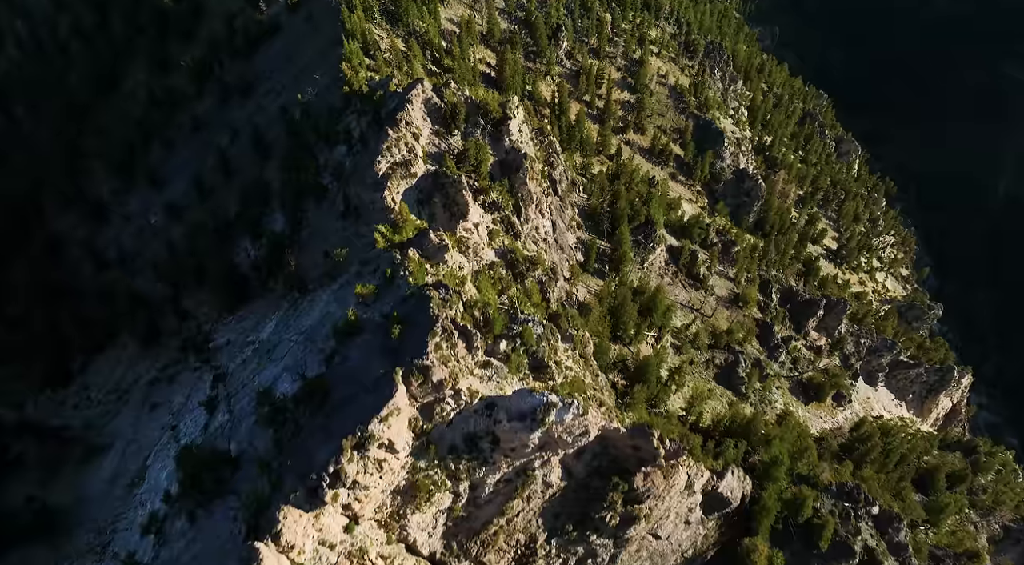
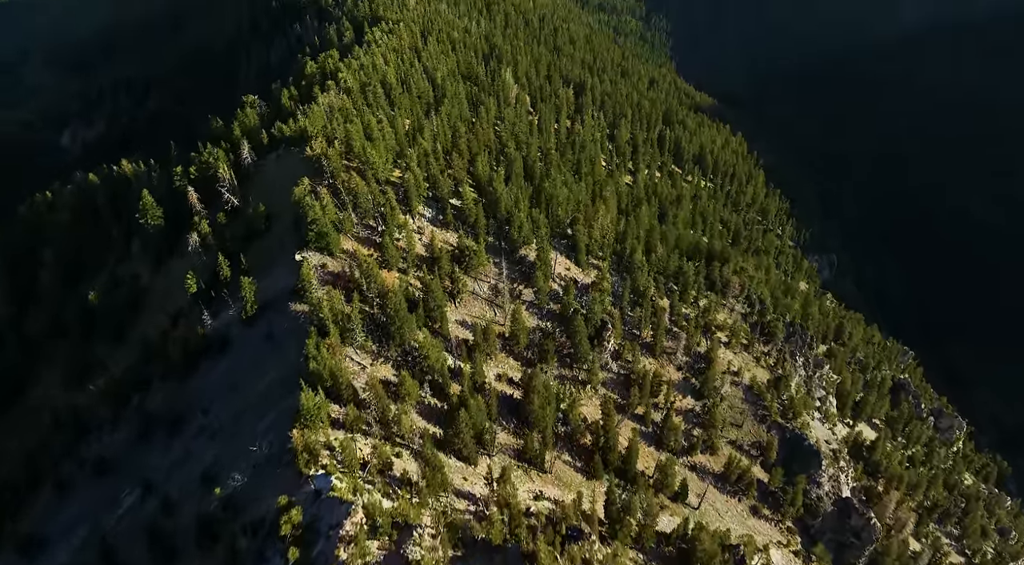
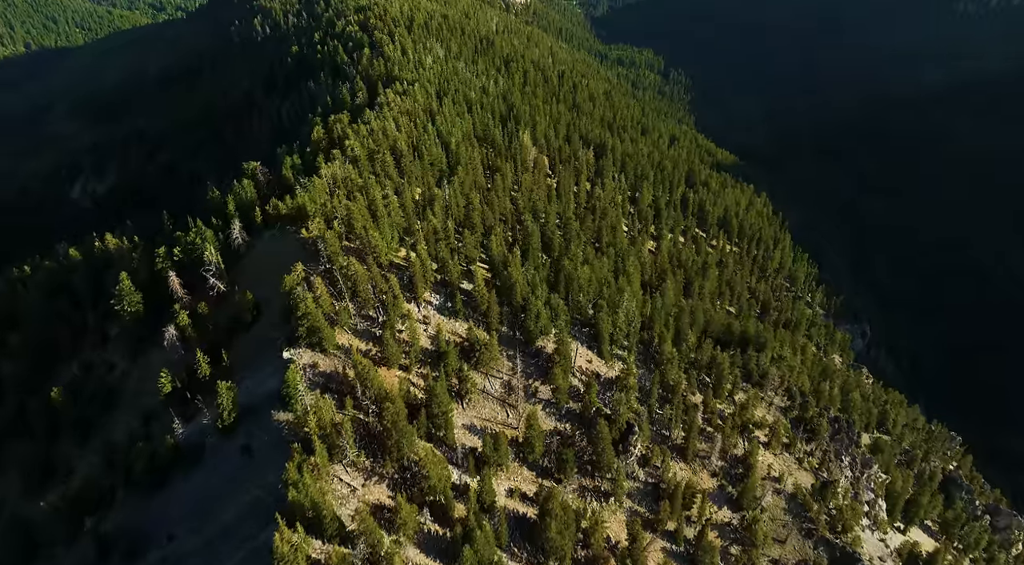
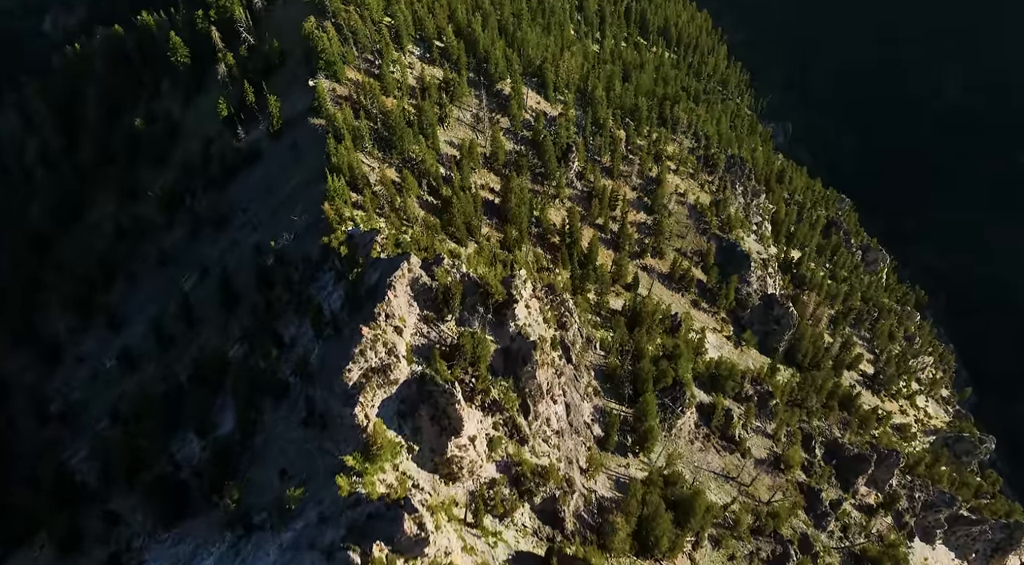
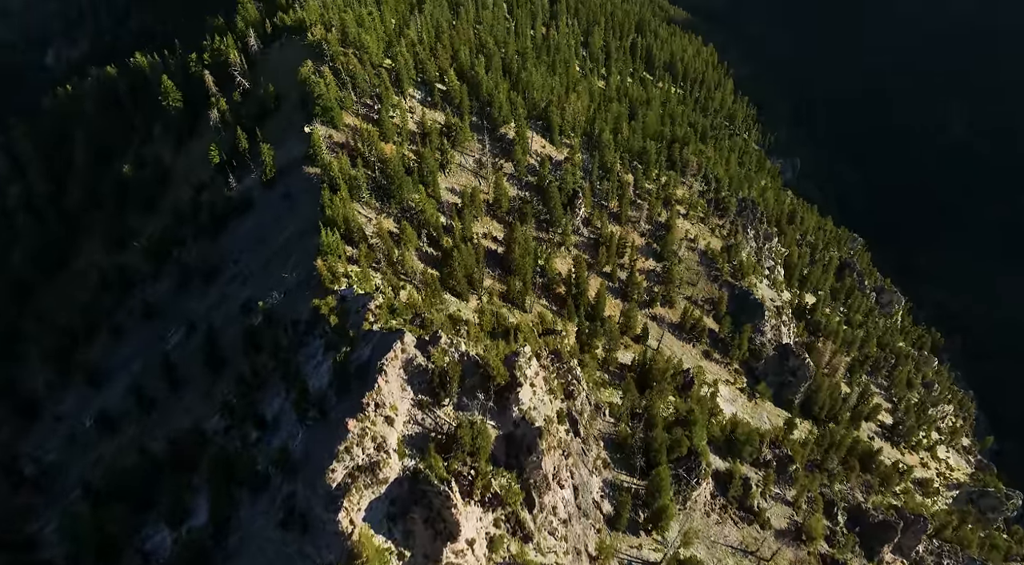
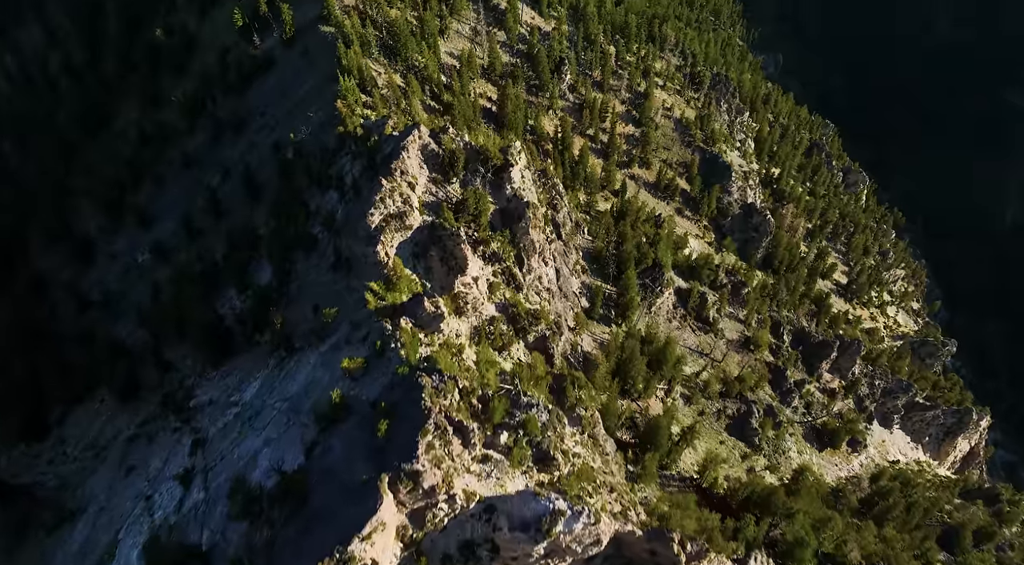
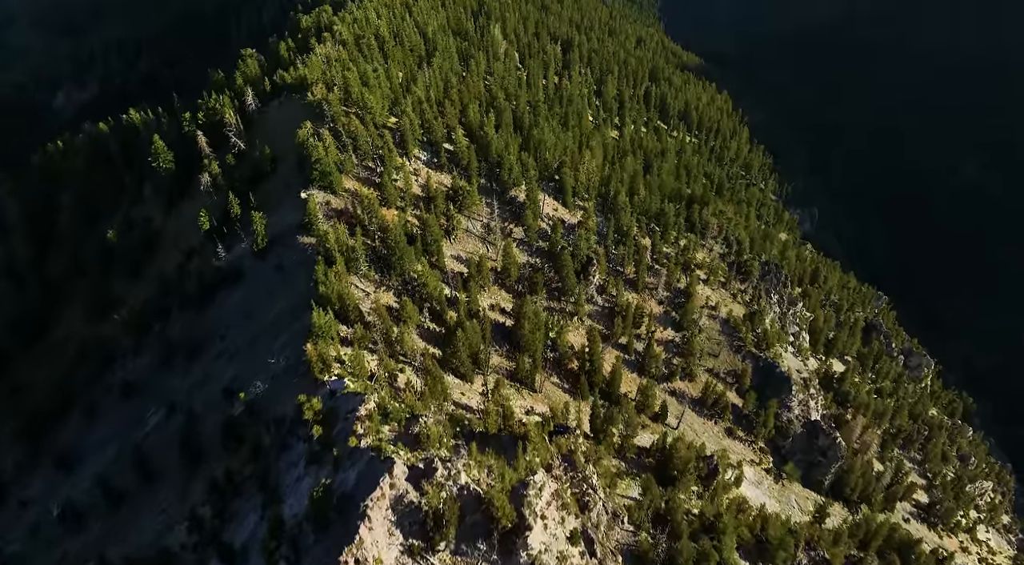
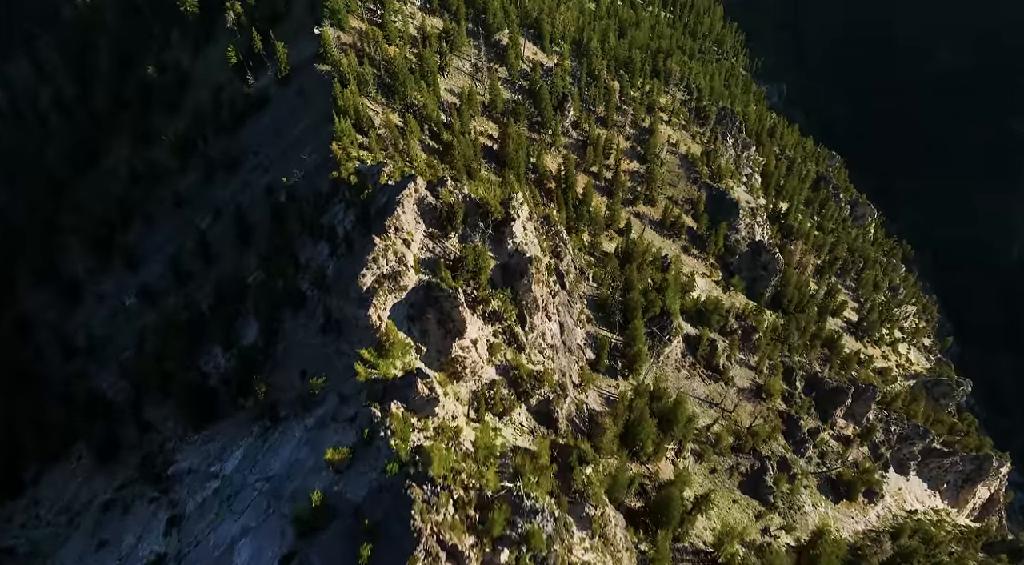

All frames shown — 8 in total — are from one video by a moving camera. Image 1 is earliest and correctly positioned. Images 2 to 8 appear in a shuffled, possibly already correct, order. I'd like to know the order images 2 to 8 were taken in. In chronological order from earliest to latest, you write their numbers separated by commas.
6, 8, 4, 5, 7, 2, 3
